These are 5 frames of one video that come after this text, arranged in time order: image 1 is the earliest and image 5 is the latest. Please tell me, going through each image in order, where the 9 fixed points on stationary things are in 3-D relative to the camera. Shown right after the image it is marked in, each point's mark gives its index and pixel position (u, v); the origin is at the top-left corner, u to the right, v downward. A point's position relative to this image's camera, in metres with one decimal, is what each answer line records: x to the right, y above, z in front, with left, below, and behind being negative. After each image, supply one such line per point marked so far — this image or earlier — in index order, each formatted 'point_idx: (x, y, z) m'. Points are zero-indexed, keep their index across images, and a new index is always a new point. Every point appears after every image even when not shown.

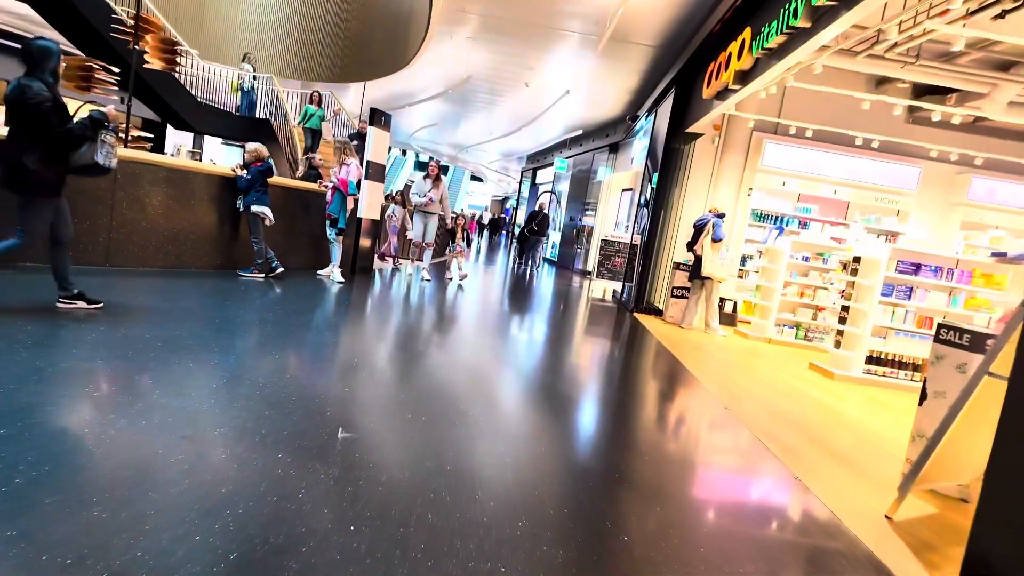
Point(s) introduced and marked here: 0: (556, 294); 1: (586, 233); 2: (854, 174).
0: (+0.8, -0.1, +10.6) m
1: (+1.9, +1.4, +14.5) m
2: (+4.9, +1.6, +8.6) m
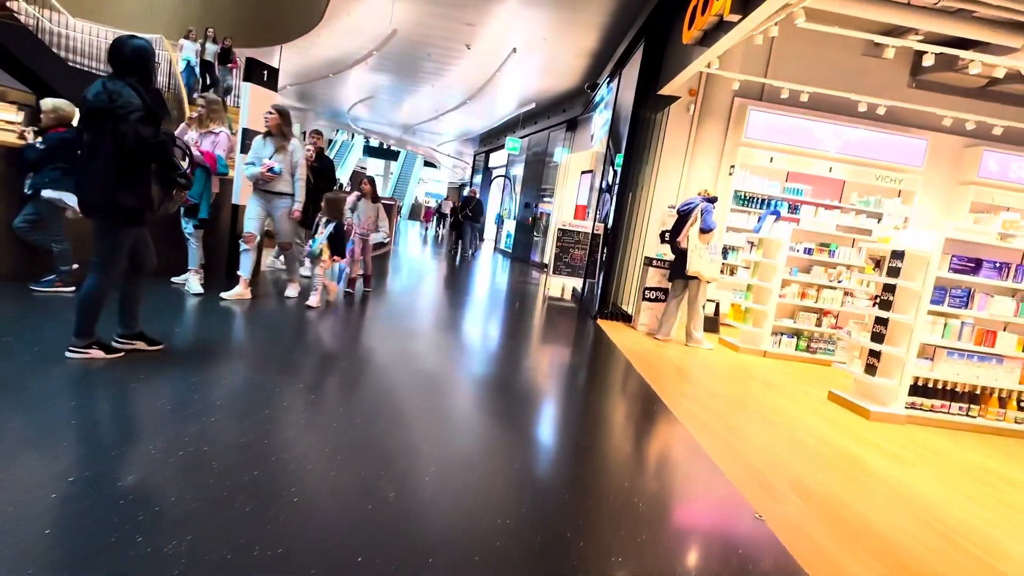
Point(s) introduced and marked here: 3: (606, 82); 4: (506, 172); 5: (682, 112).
0: (-0.1, 0.0, +9.1) m
1: (+0.7, +1.5, +13.0) m
2: (+4.1, +1.7, +7.2) m
3: (+1.5, +3.2, +9.2) m
4: (-0.2, +3.4, +17.4) m
5: (+2.1, +2.2, +7.3) m
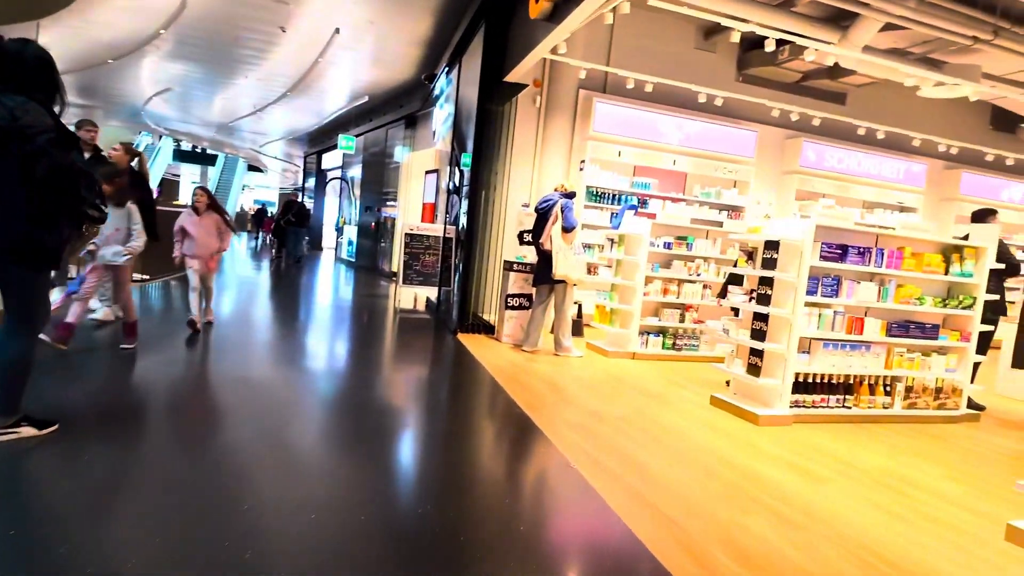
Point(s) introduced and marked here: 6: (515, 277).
0: (-2.2, -0.3, +8.0) m
1: (-2.5, +1.3, +12.0) m
2: (+2.2, +1.8, +7.3) m
3: (-1.0, +3.1, +8.5) m
4: (-4.6, +3.1, +16.0) m
5: (+0.2, +2.1, +6.8) m
6: (0.0, +0.1, +5.5) m
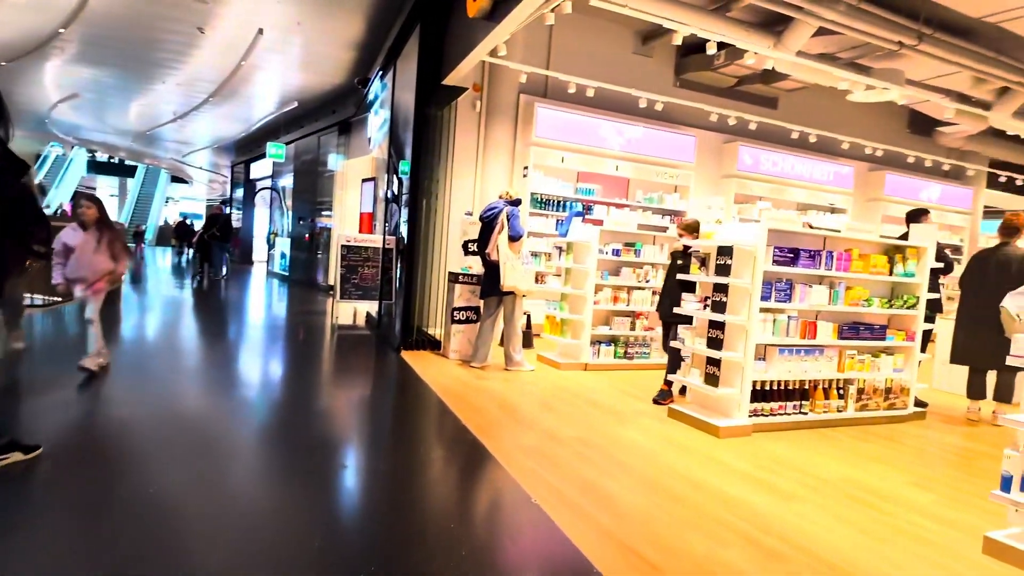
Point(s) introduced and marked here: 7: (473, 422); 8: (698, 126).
0: (-2.9, -0.5, +7.5) m
1: (-3.7, +1.0, +11.5) m
2: (+1.5, +1.7, +7.2) m
3: (-1.8, +2.9, +8.1) m
4: (-6.2, +2.7, +15.3) m
5: (-0.5, +2.0, +6.6) m
6: (-0.5, 0.0, +5.3) m
7: (-0.2, -0.9, +3.7) m
8: (+2.5, +2.2, +7.9) m
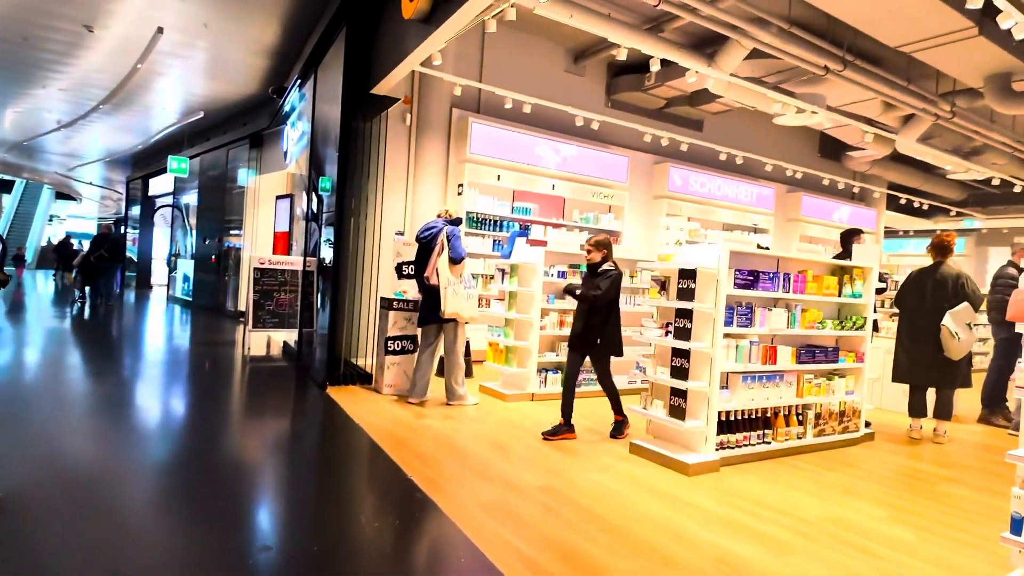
0: (-3.7, -0.8, +6.7) m
1: (-5.0, +0.5, +10.6) m
2: (+0.7, +1.5, +7.1) m
3: (-2.8, +2.6, +7.6) m
4: (-8.0, +2.1, +14.1) m
5: (-1.2, +1.7, +6.2) m
6: (-1.0, -0.2, +4.8) m
7: (-0.5, -1.0, +3.3) m
8: (+1.6, +1.9, +7.9) m
